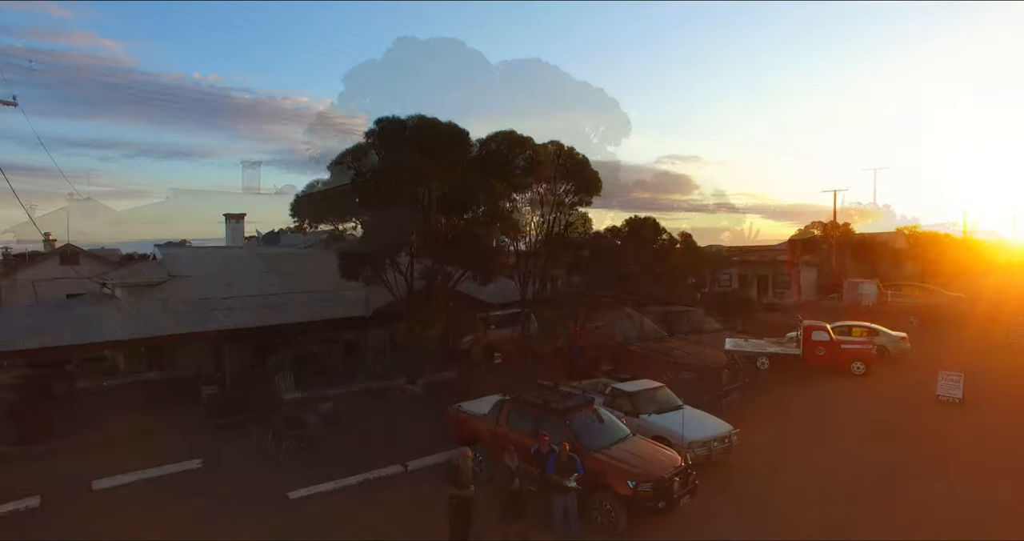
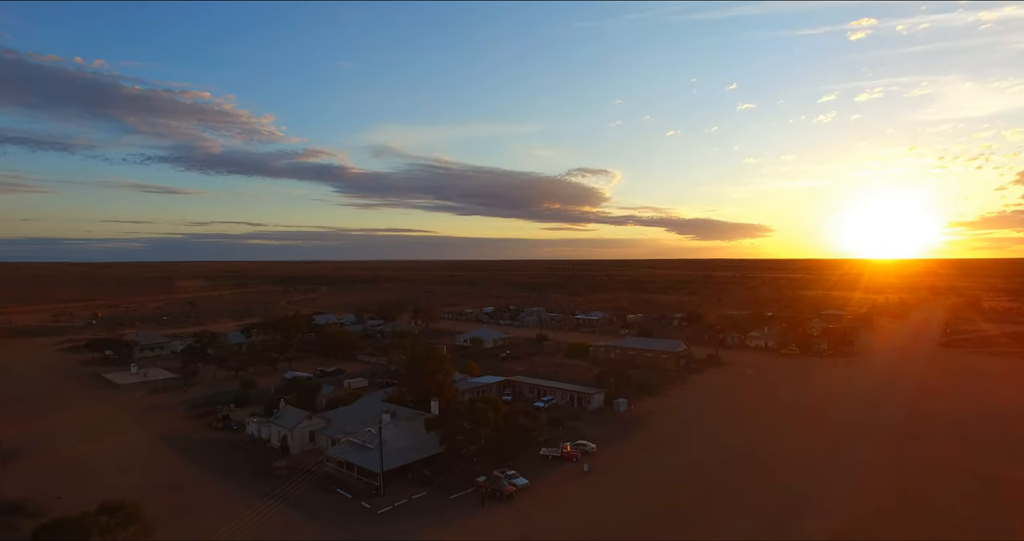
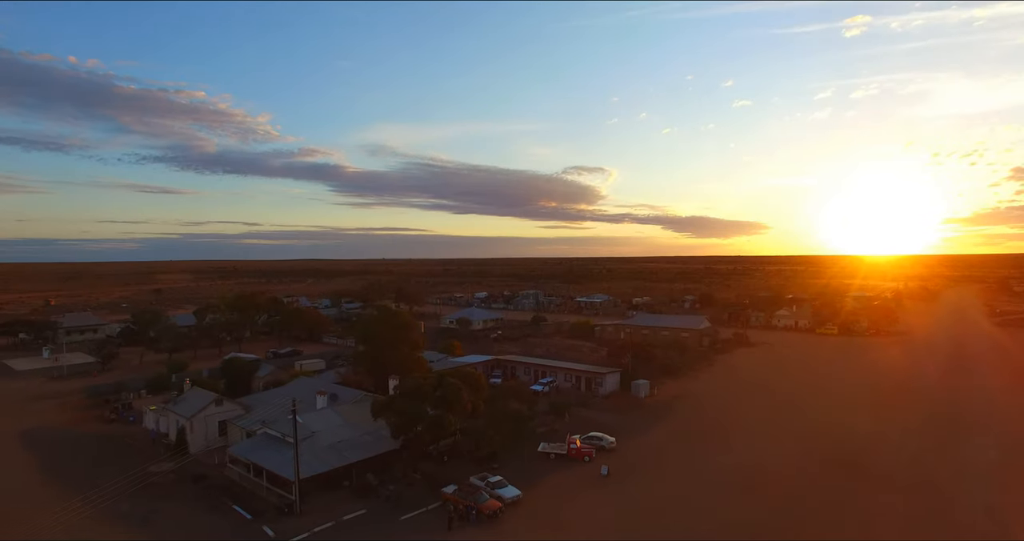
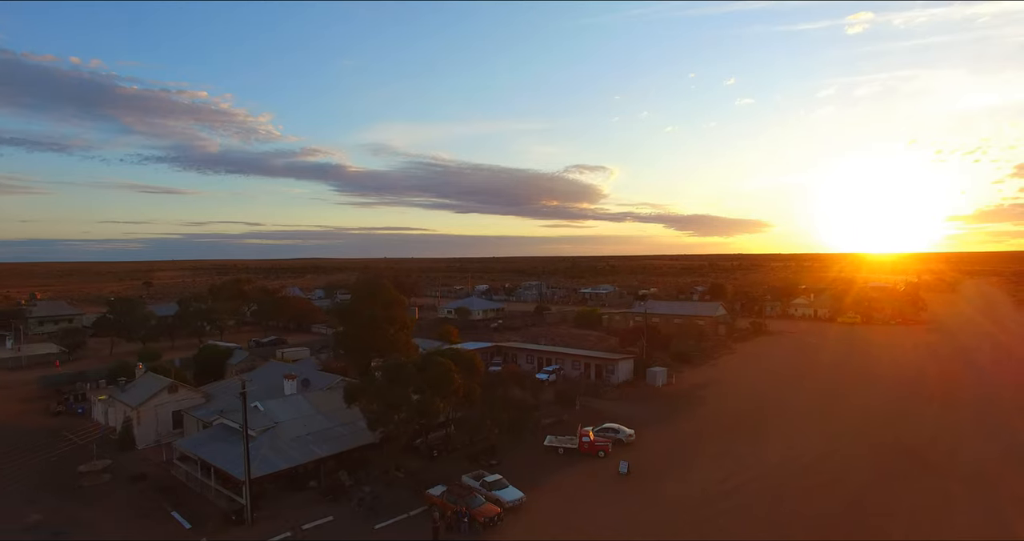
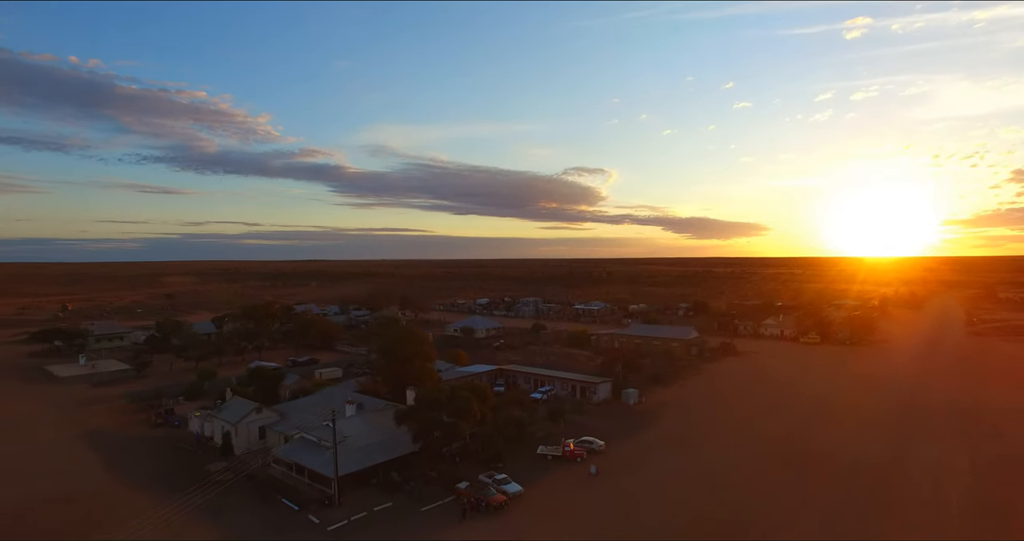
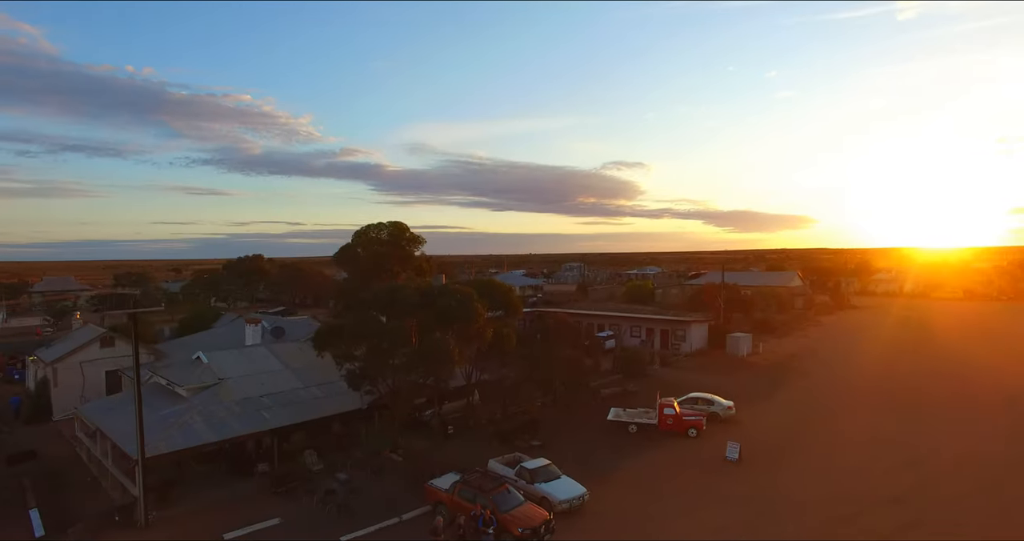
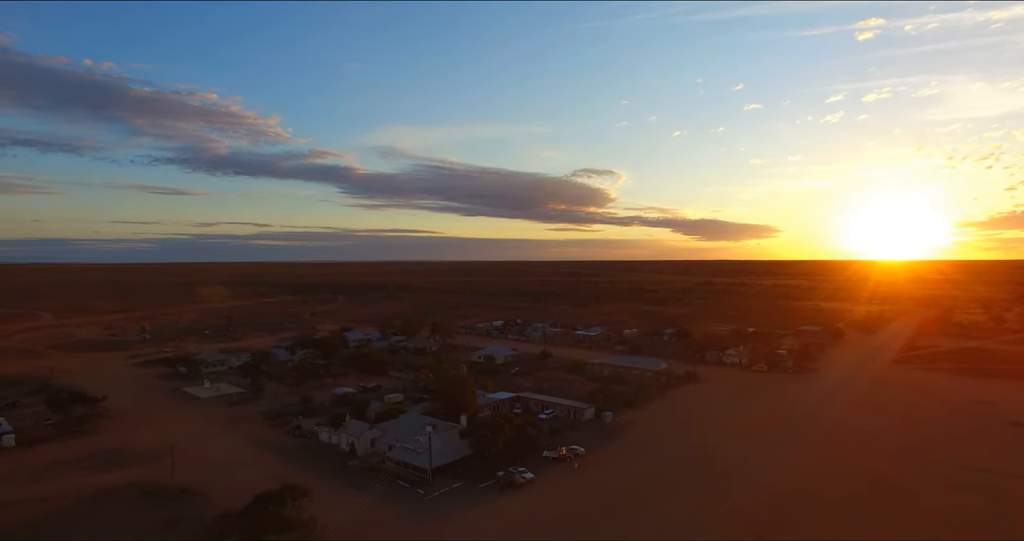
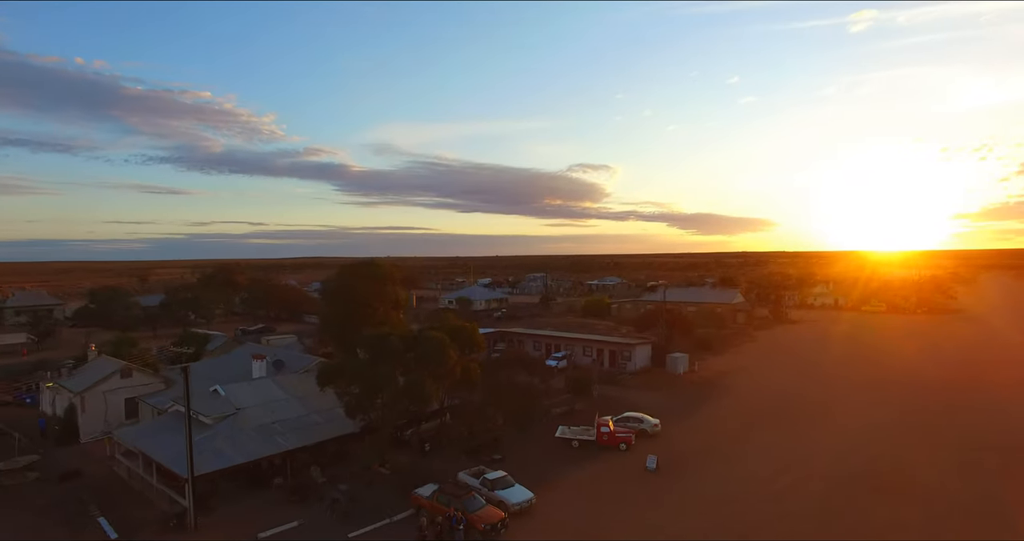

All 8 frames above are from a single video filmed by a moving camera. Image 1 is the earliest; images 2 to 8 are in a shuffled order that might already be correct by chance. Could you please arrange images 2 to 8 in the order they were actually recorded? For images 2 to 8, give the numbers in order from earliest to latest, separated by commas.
6, 8, 4, 3, 5, 2, 7
